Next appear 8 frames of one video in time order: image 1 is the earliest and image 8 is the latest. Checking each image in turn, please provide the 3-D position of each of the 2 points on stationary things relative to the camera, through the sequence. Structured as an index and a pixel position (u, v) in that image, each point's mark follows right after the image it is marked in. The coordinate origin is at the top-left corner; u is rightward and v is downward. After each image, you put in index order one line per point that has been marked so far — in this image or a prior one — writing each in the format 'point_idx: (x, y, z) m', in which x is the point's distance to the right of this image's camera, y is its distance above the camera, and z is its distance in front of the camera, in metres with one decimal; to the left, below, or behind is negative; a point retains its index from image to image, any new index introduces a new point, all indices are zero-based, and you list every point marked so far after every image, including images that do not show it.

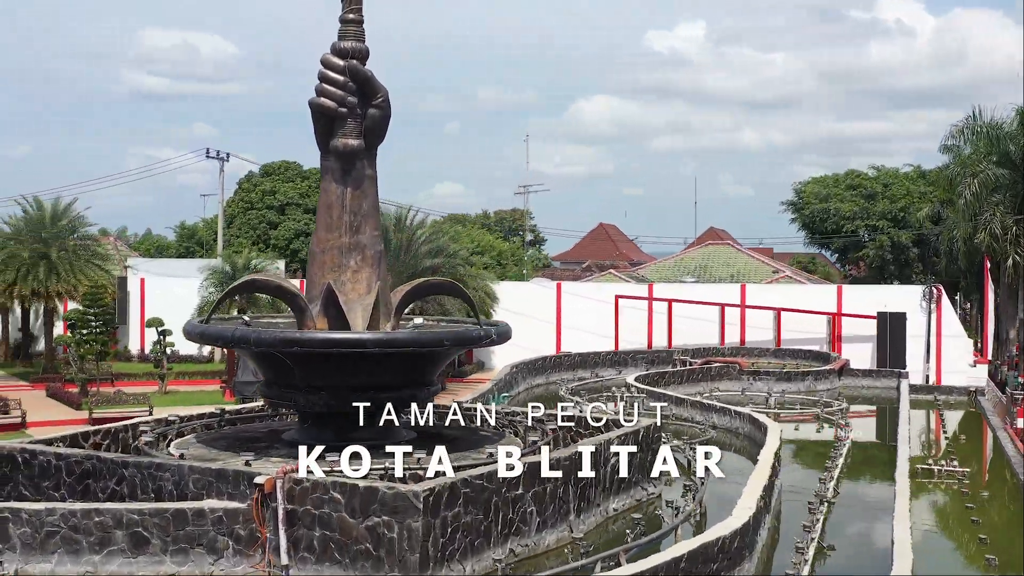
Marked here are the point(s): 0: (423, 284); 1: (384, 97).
0: (-0.9, 0.0, +11.4) m
1: (-1.2, +1.8, +11.1) m
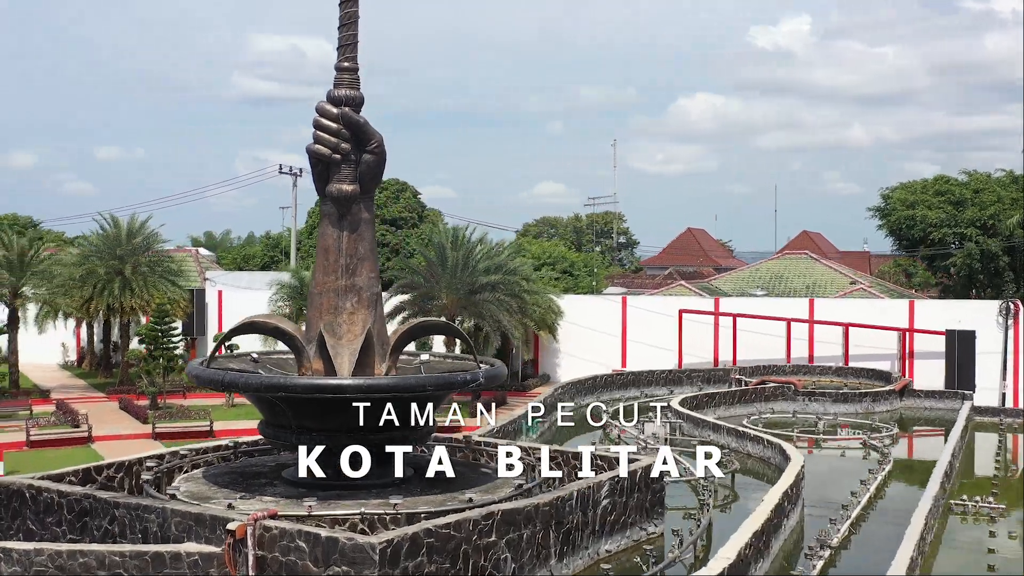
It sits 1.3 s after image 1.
0: (-0.9, -0.4, +11.6) m
1: (-1.3, +1.4, +11.4) m
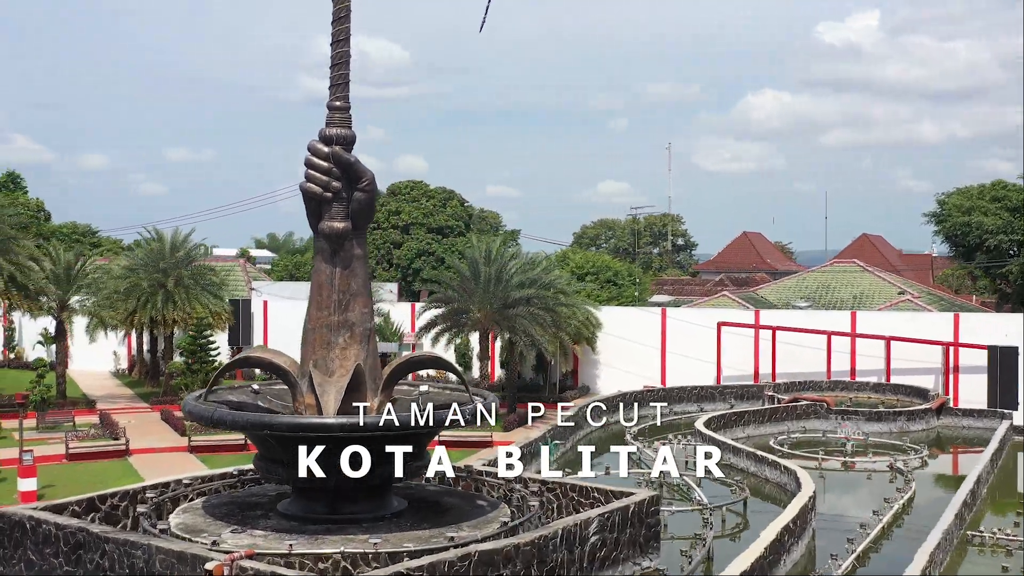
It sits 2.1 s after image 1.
0: (-1.0, -0.7, +11.7) m
1: (-1.4, +1.1, +11.5) m
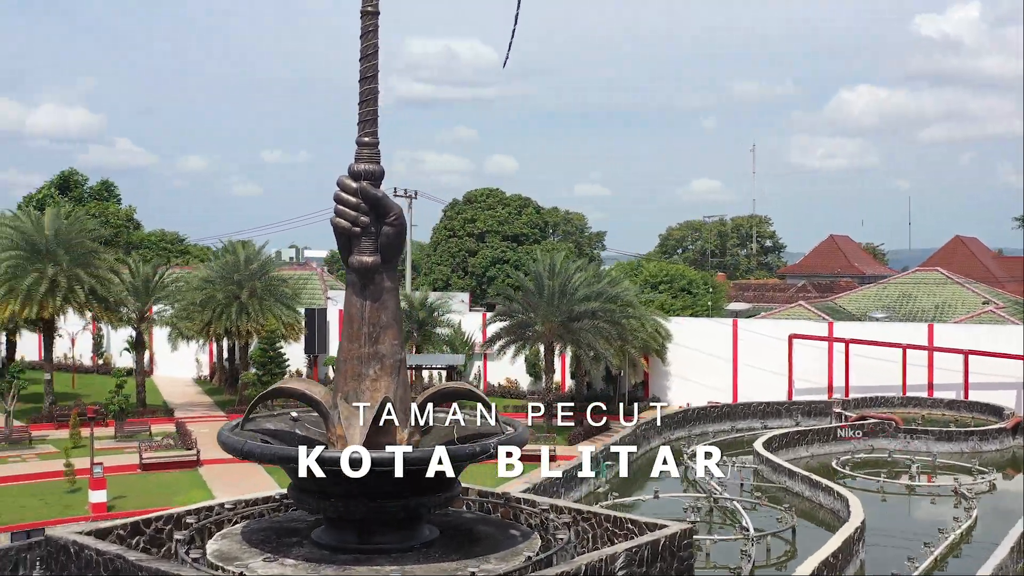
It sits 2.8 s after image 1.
0: (-0.7, -1.1, +11.8) m
1: (-1.1, +0.7, +11.6) m
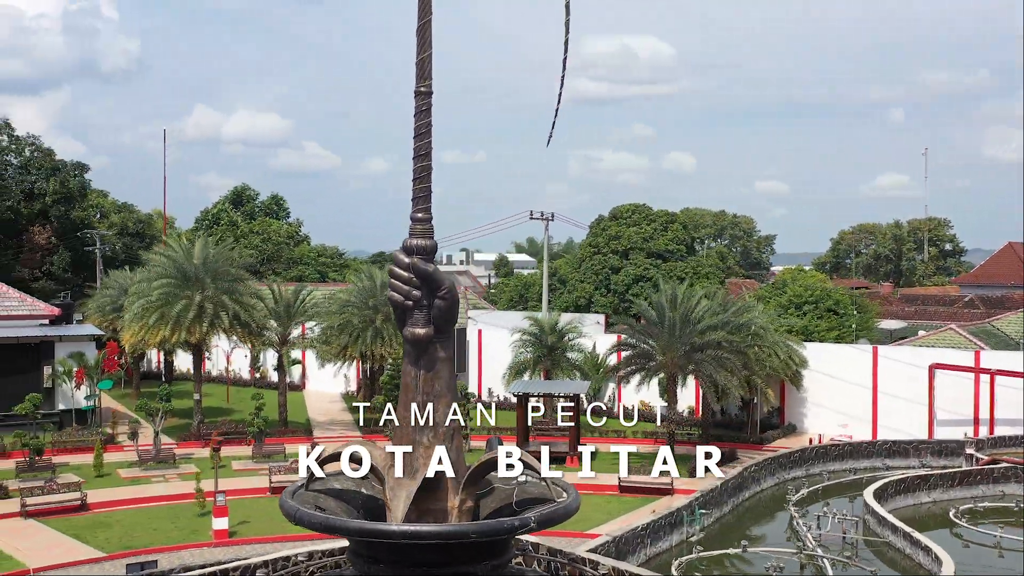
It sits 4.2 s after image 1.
0: (-0.2, -1.8, +12.1) m
1: (-0.6, 0.0, +12.0) m
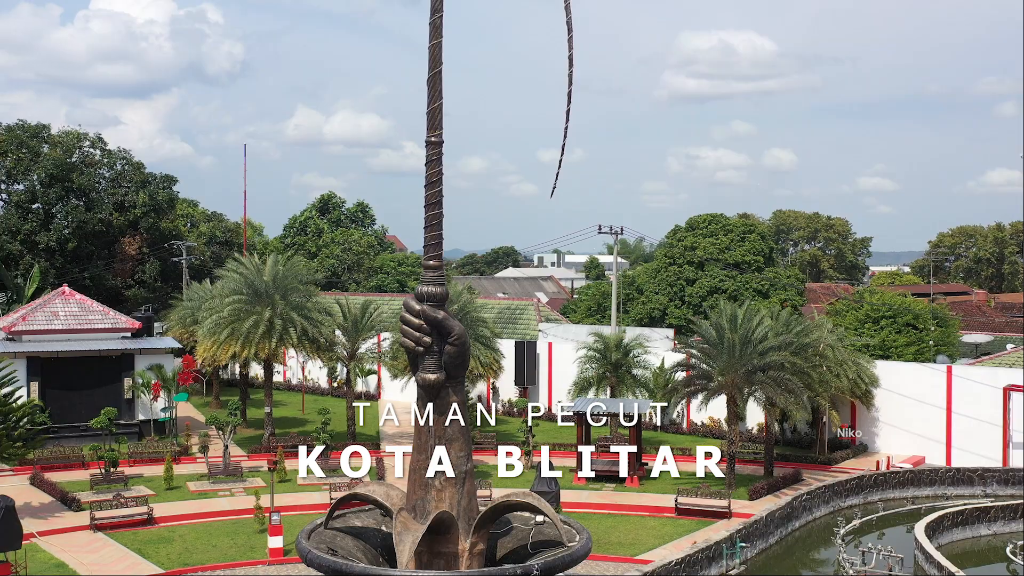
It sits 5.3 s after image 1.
0: (-0.1, -2.3, +12.2) m
1: (-0.5, -0.5, +12.1) m
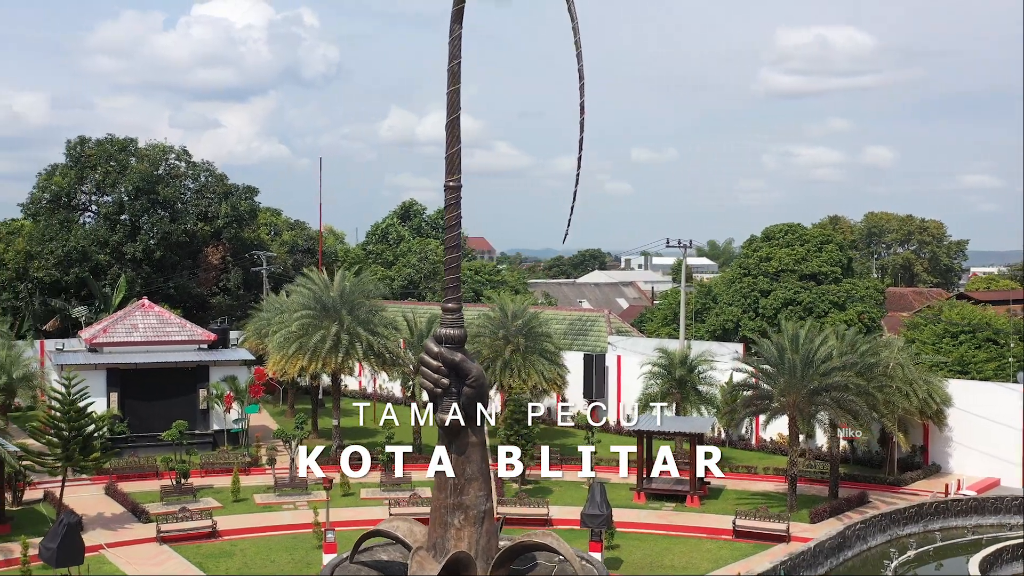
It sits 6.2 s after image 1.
0: (+0.1, -2.7, +12.3) m
1: (-0.4, -0.9, +12.3) m
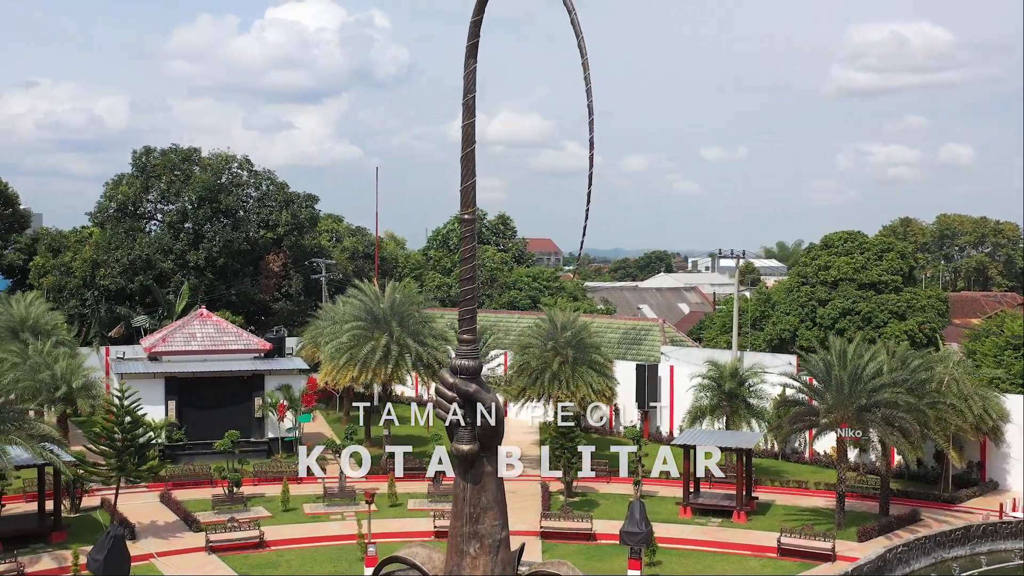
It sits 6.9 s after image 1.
0: (+0.3, -3.1, +12.4) m
1: (-0.2, -1.3, +12.4) m
